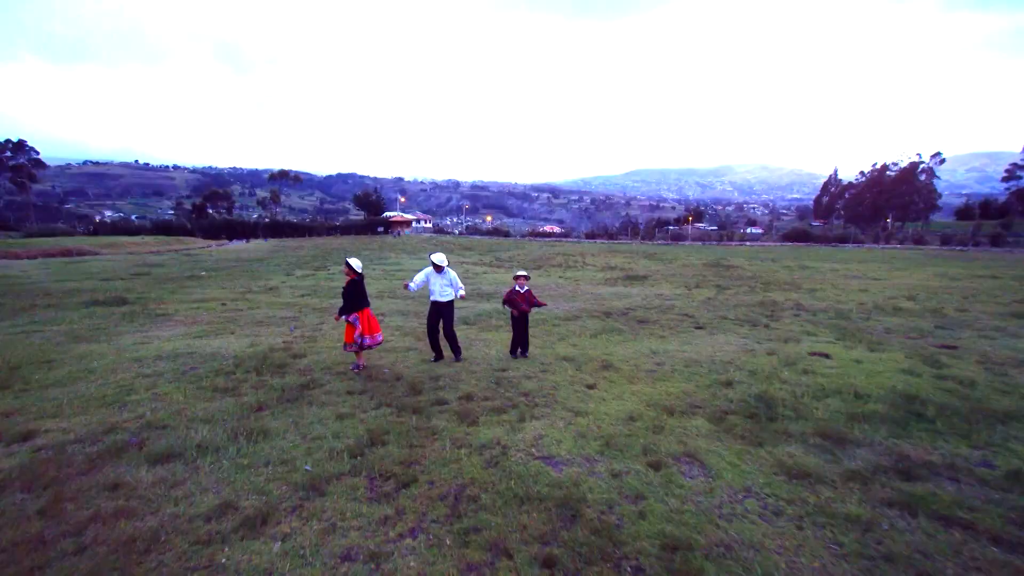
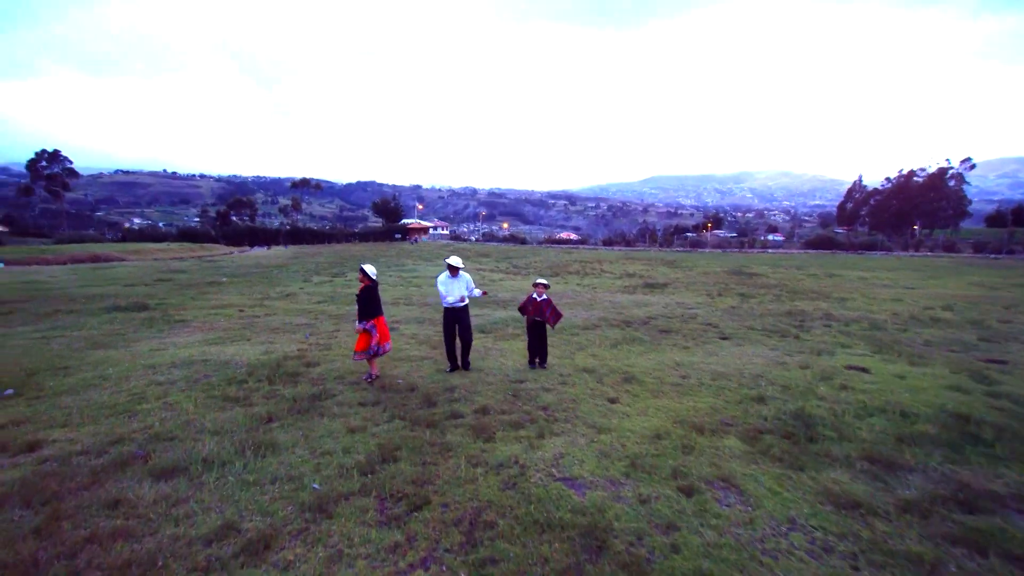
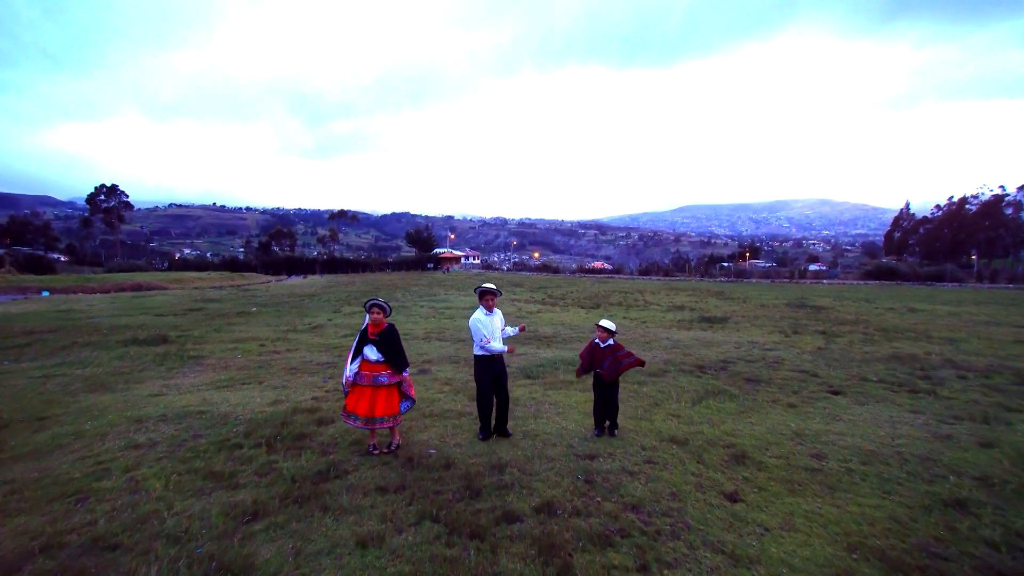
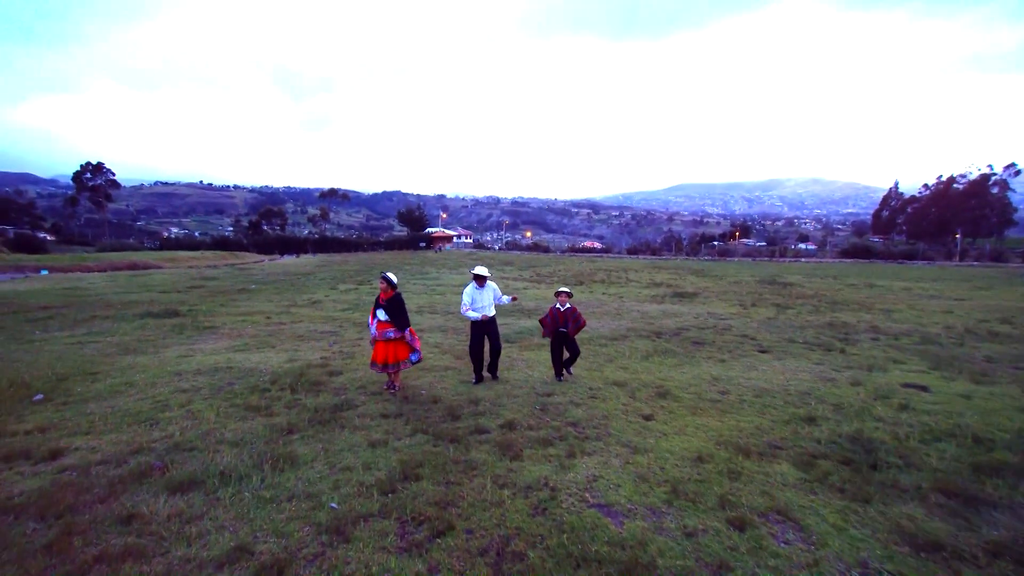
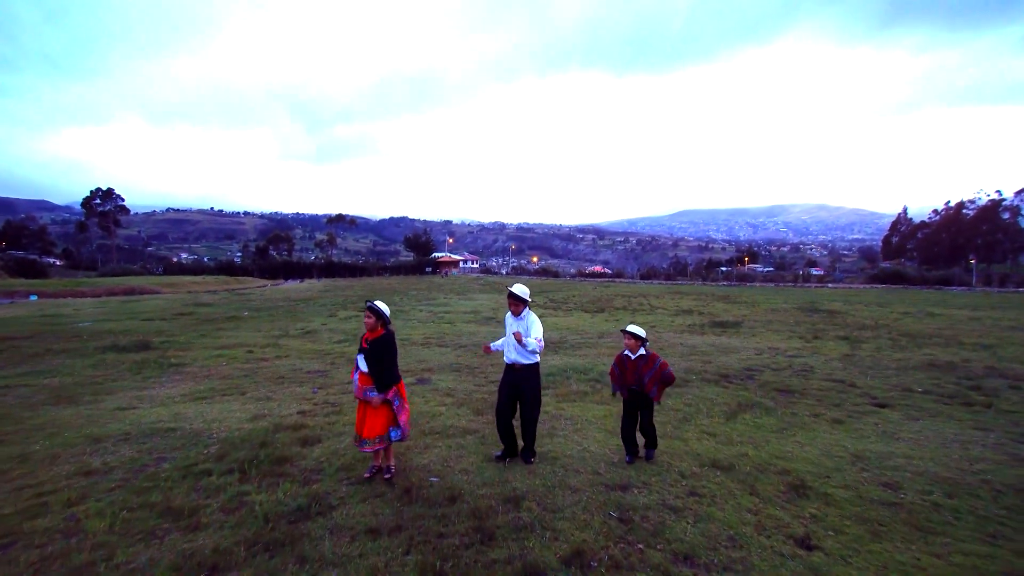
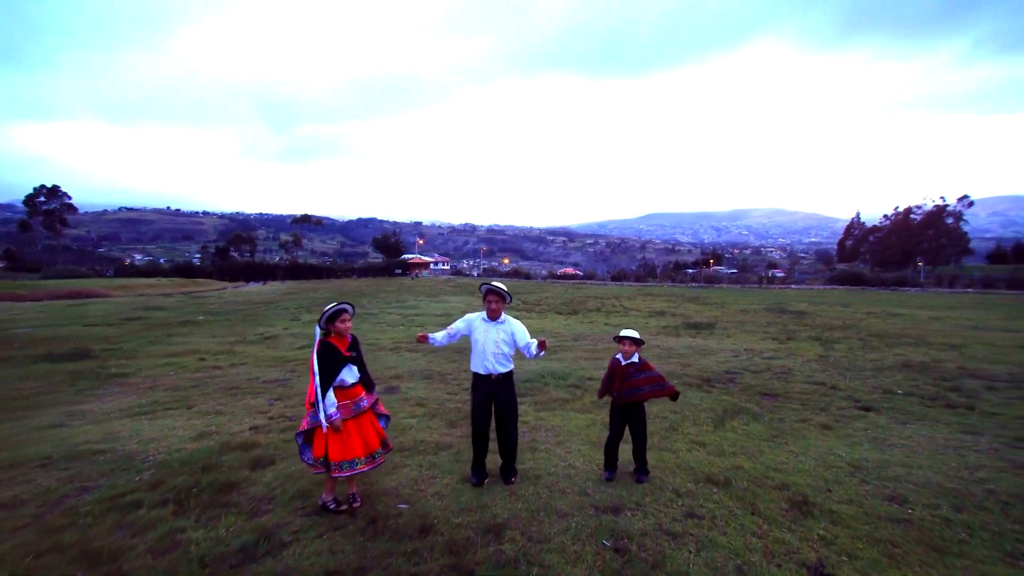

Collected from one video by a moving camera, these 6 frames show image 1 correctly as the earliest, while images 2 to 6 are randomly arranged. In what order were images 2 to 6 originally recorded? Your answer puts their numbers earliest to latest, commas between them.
2, 4, 3, 5, 6
